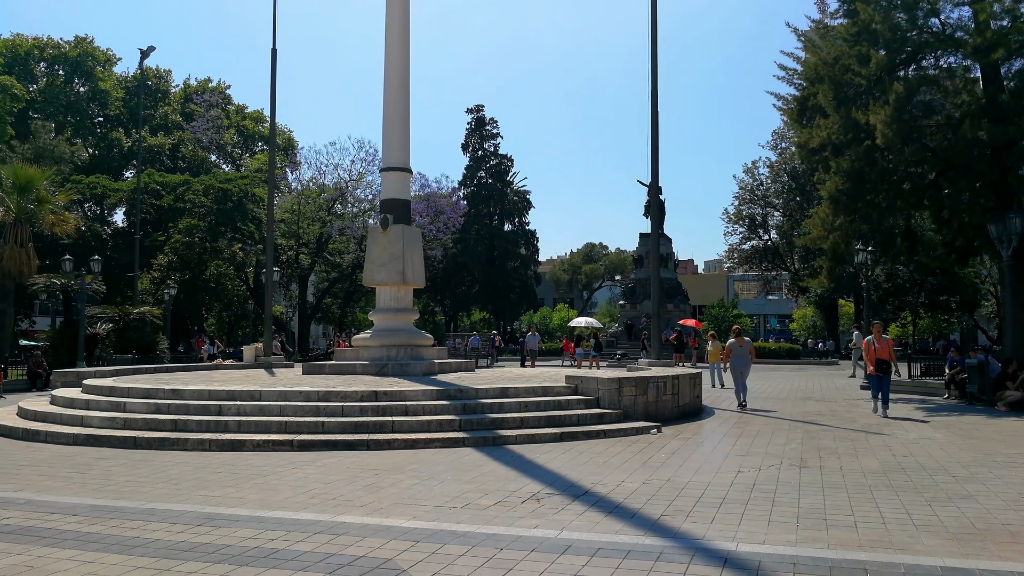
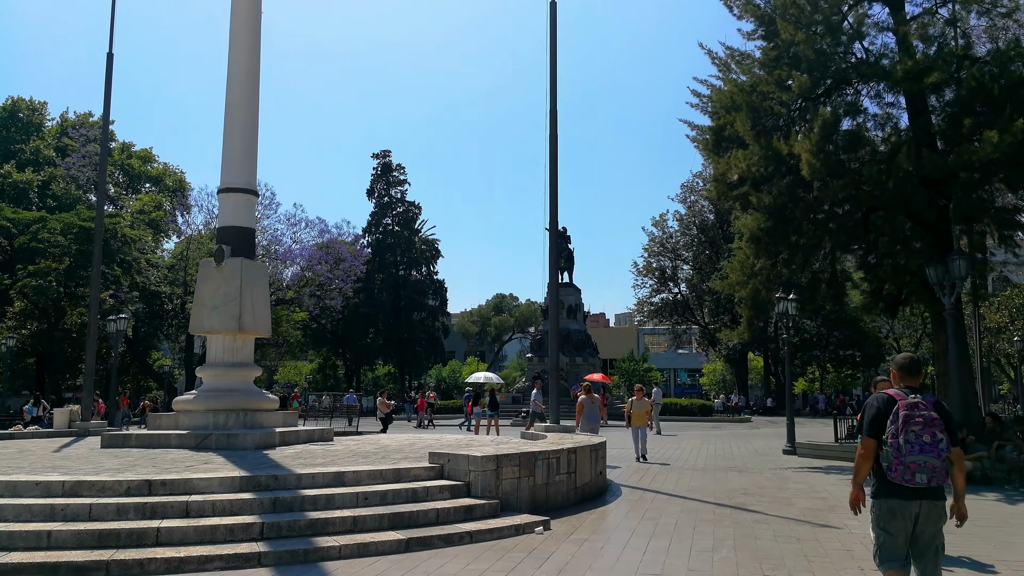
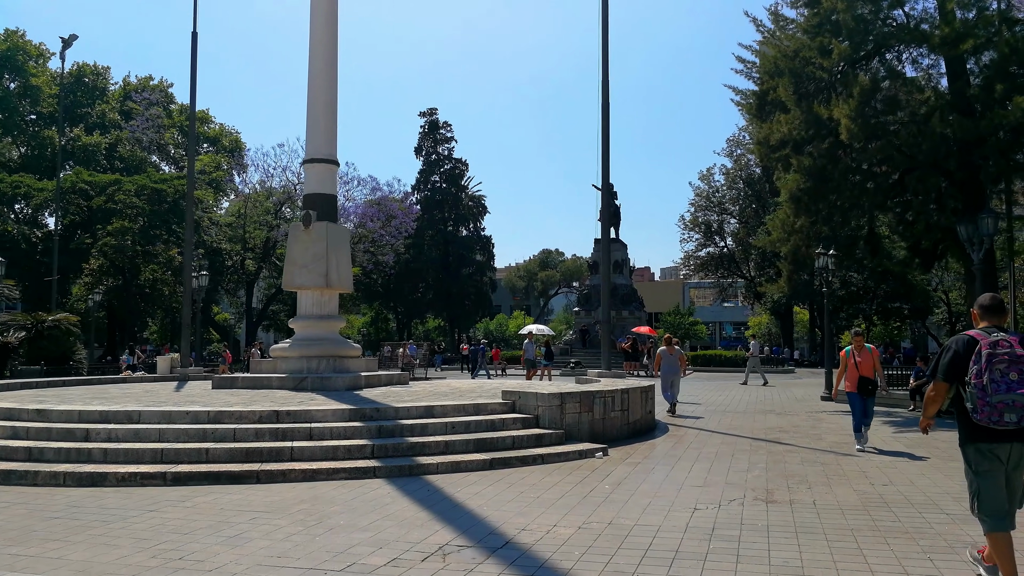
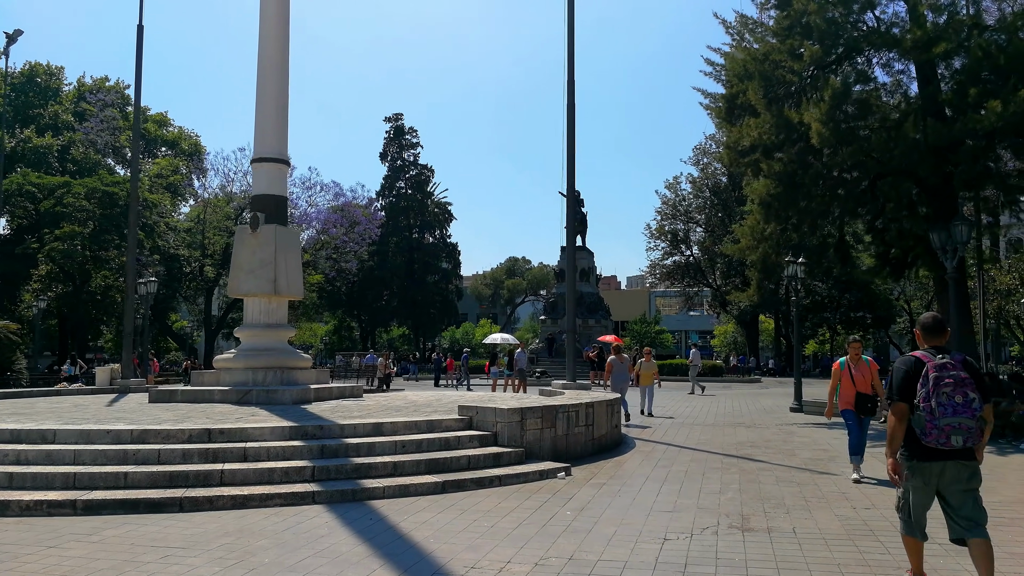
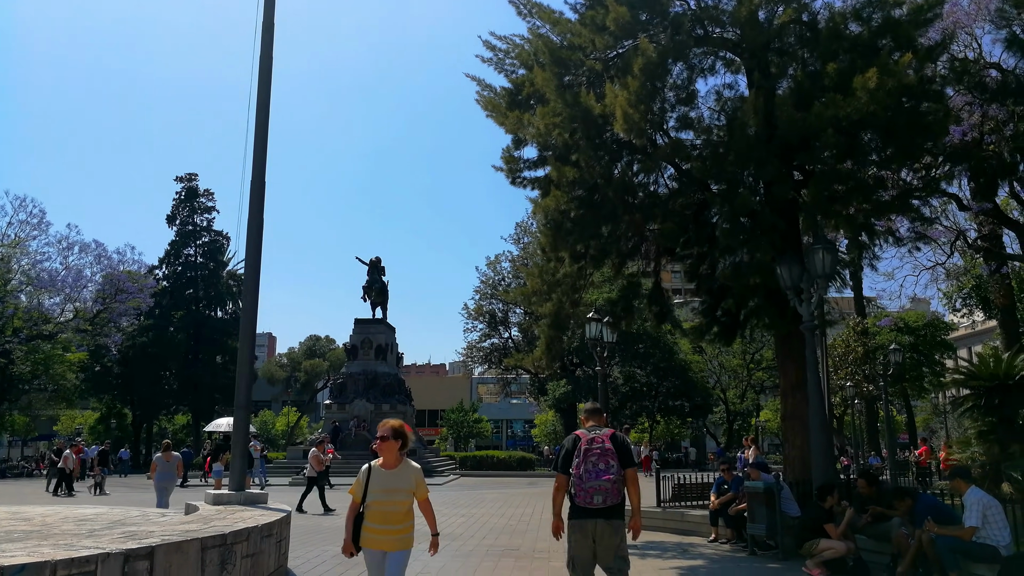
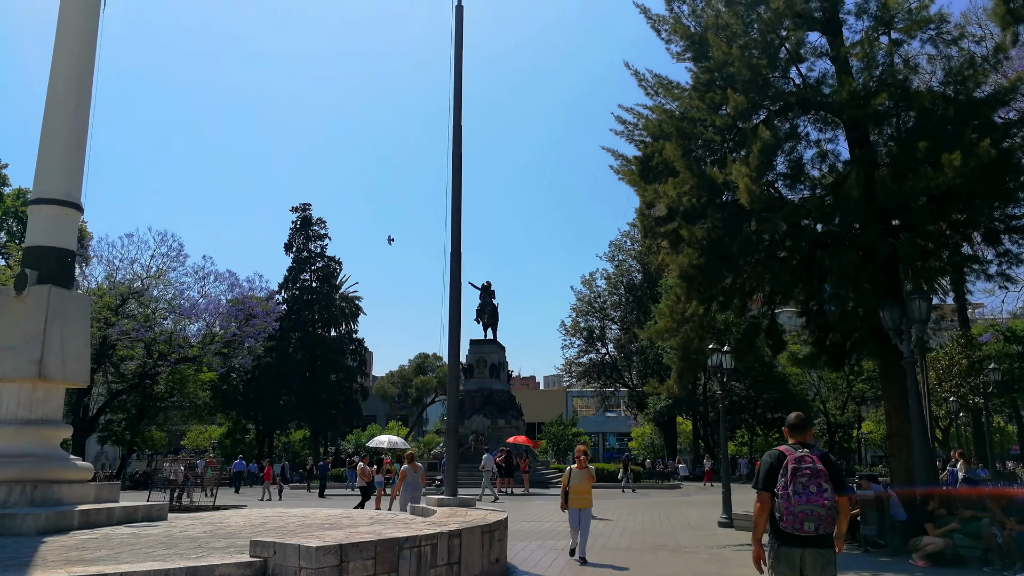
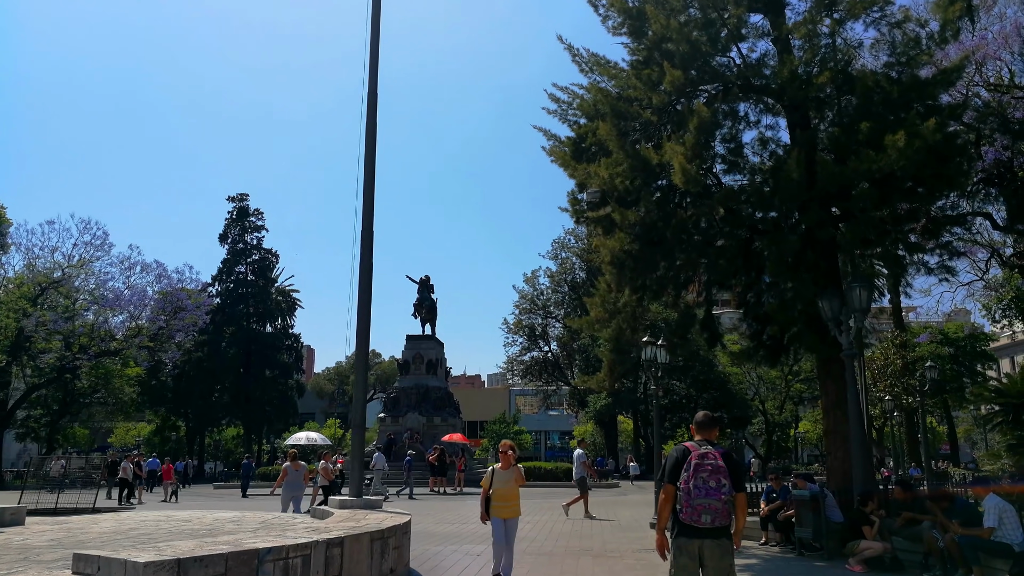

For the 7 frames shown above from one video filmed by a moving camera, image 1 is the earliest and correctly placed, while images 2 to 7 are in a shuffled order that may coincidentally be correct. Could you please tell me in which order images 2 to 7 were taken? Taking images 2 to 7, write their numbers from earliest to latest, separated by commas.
3, 4, 2, 6, 7, 5
